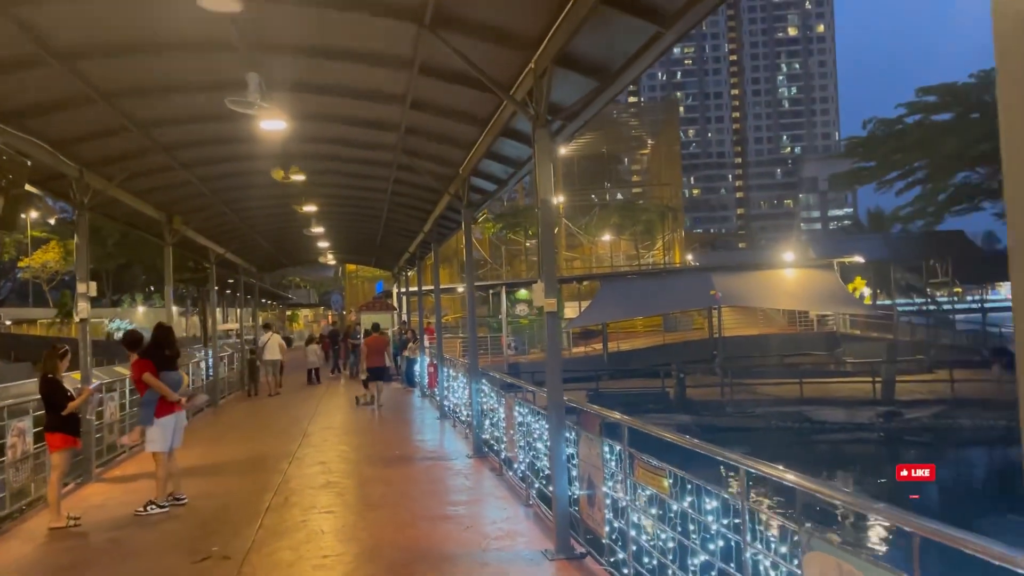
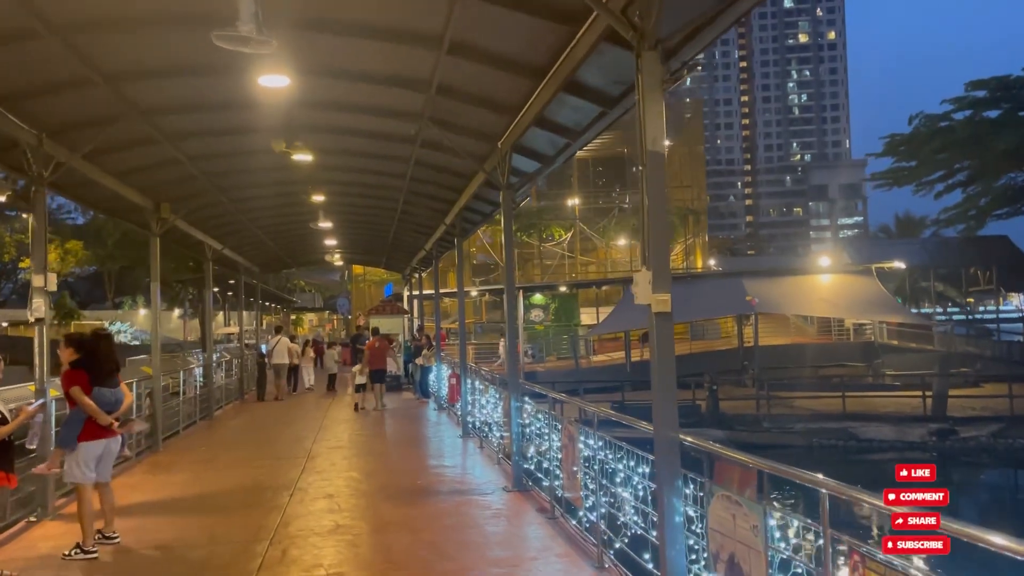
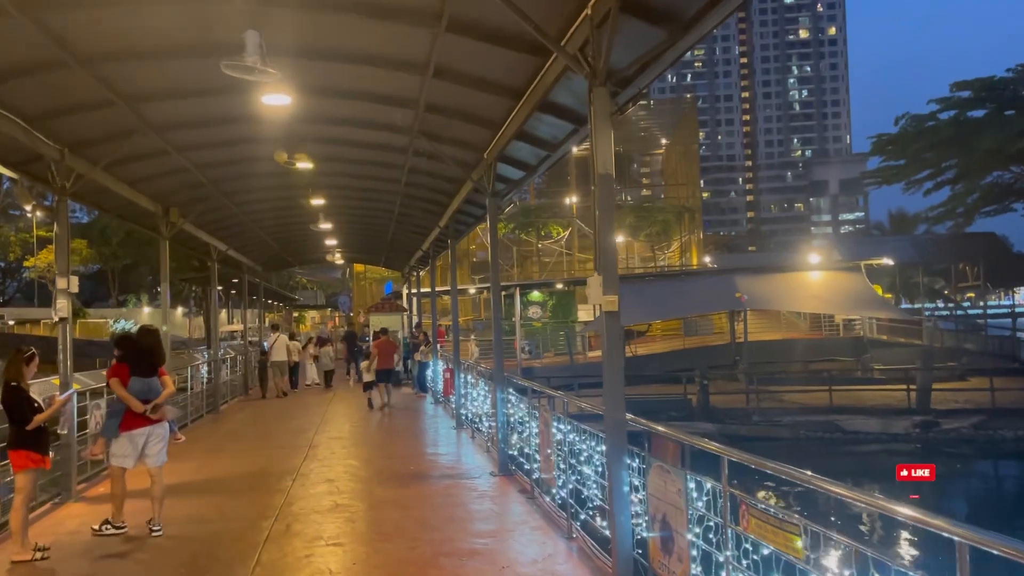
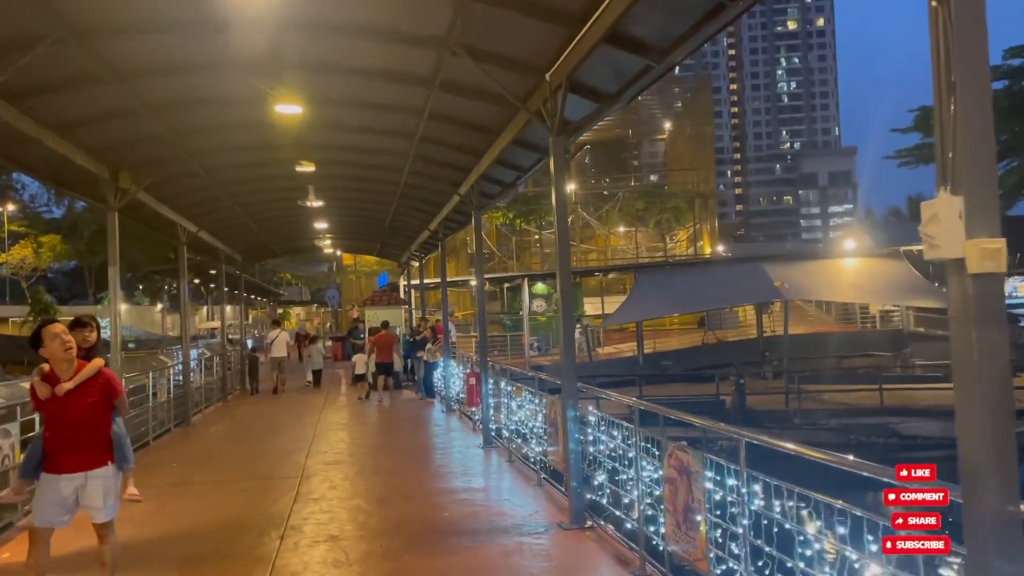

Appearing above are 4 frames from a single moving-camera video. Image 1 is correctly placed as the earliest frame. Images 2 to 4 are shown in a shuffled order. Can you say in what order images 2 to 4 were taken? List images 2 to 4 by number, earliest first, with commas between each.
3, 2, 4
